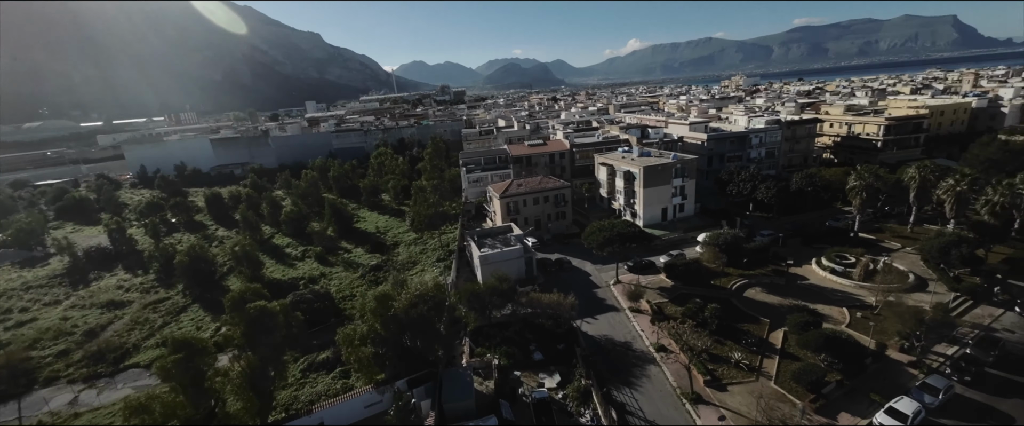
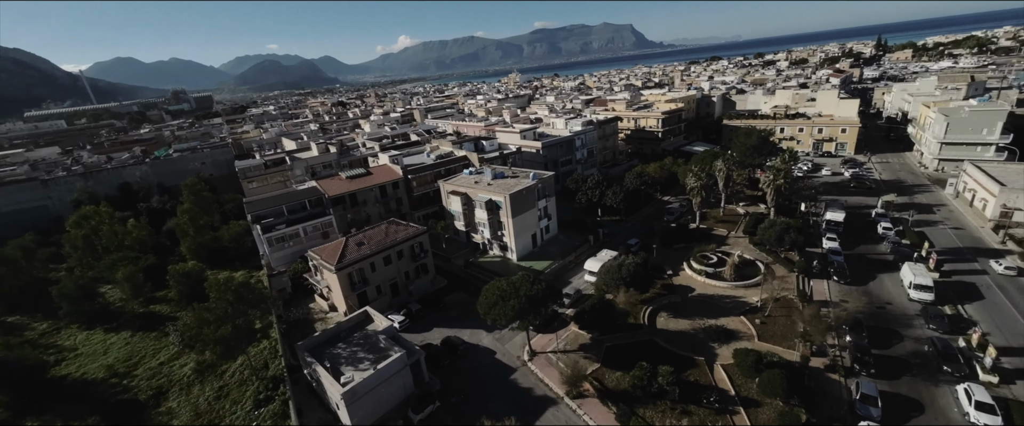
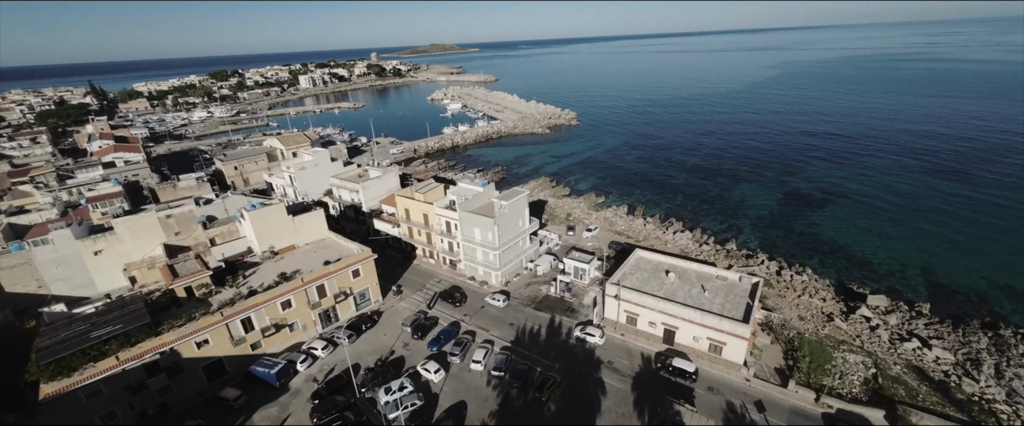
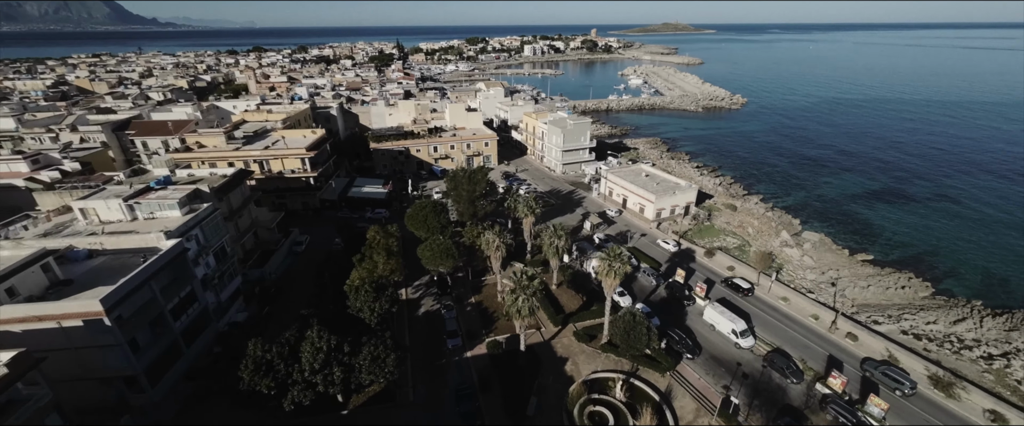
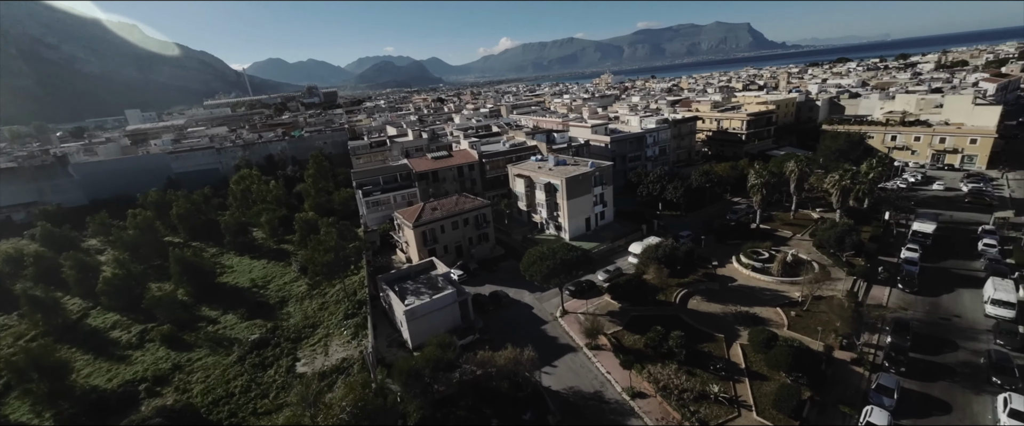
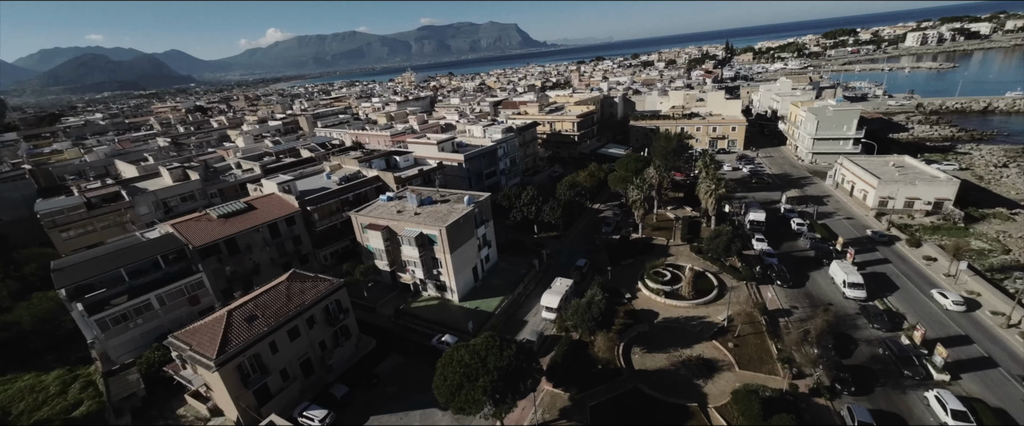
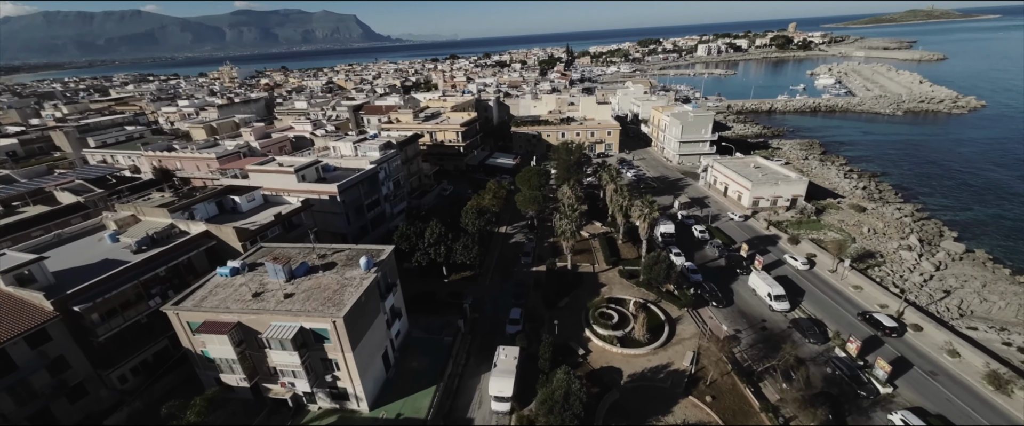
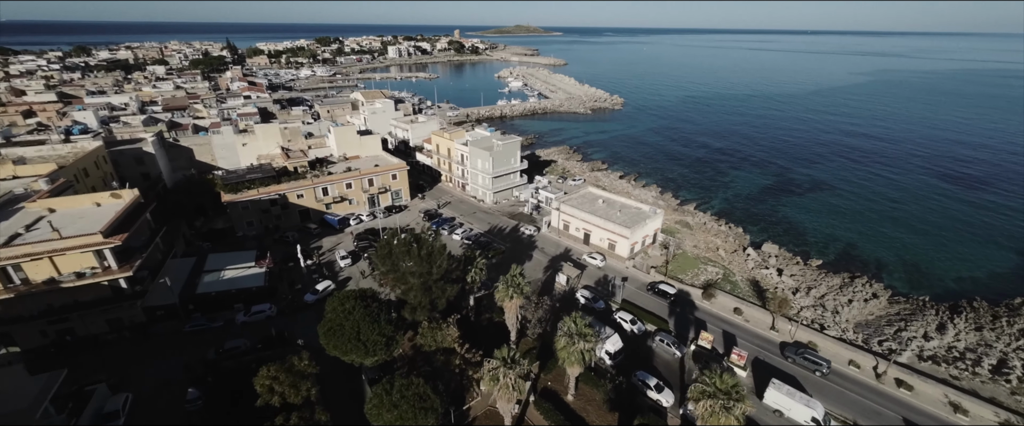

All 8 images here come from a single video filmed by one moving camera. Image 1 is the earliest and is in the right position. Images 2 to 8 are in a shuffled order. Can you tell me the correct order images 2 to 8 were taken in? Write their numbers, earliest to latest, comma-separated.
5, 2, 6, 7, 4, 8, 3
